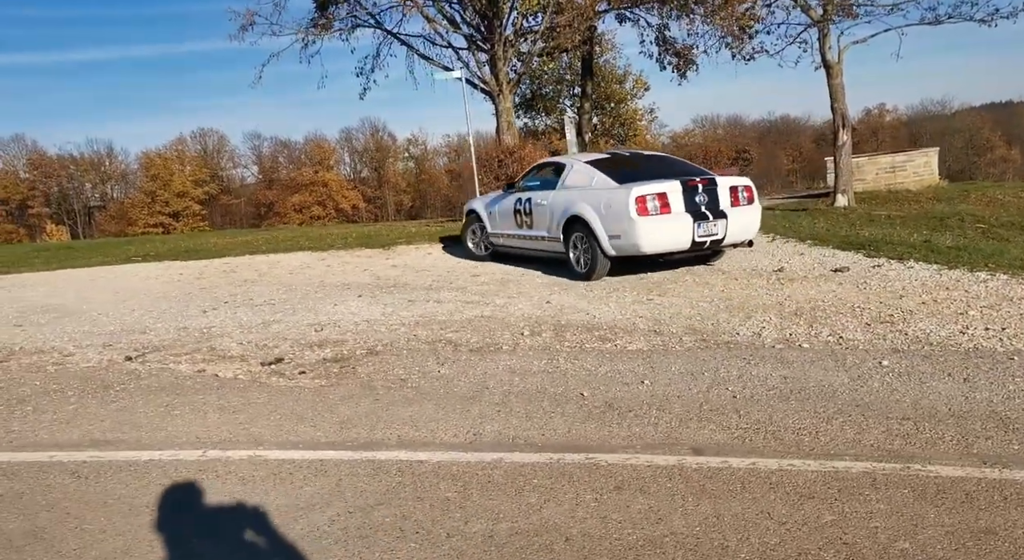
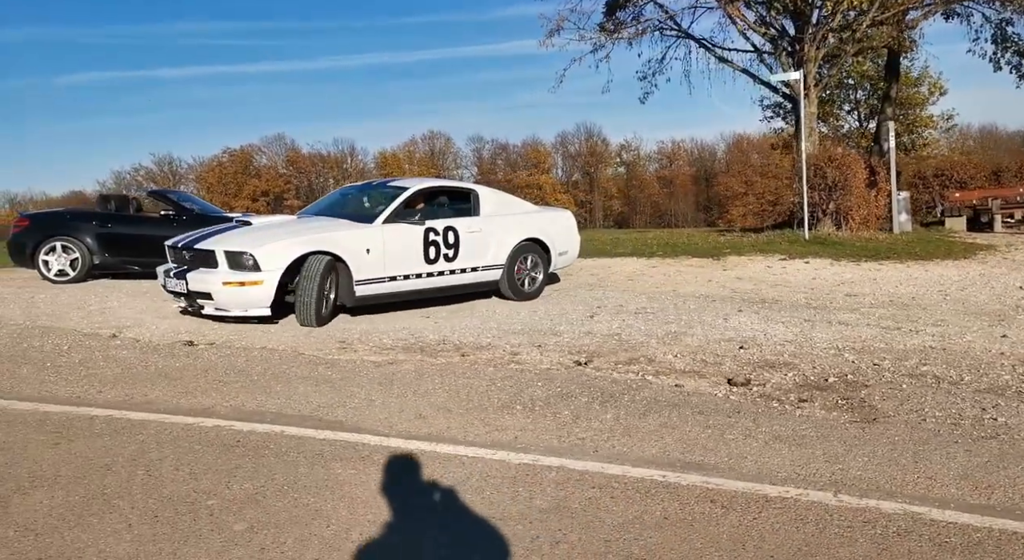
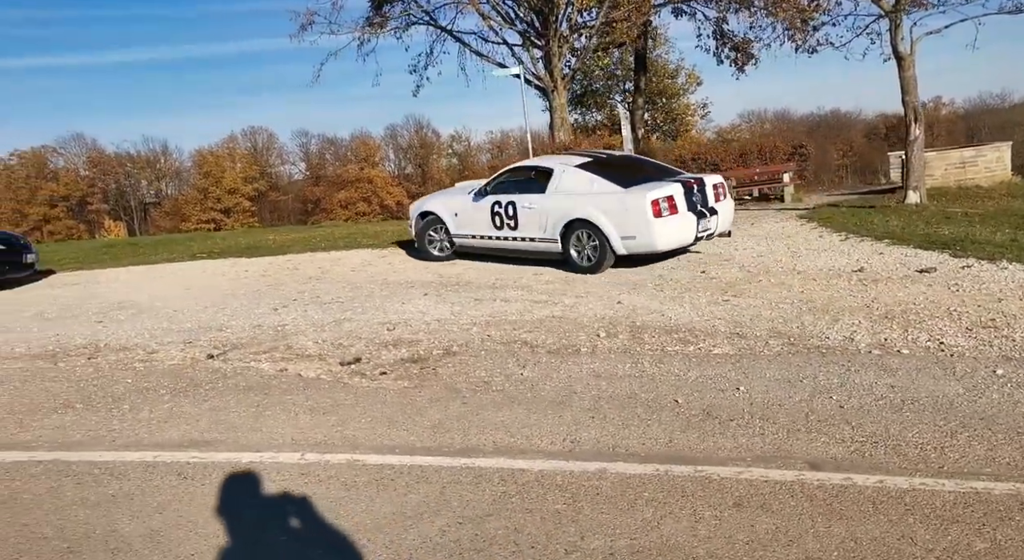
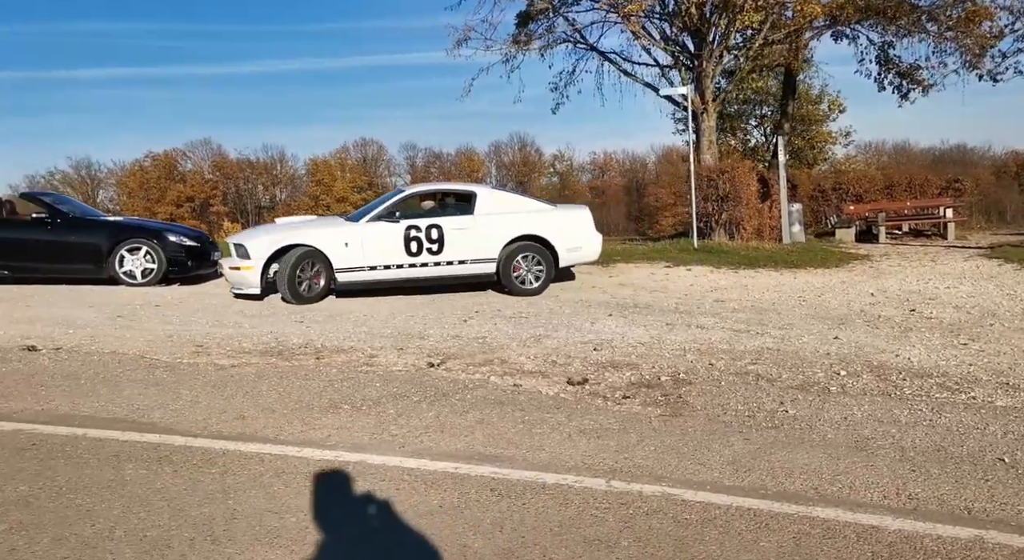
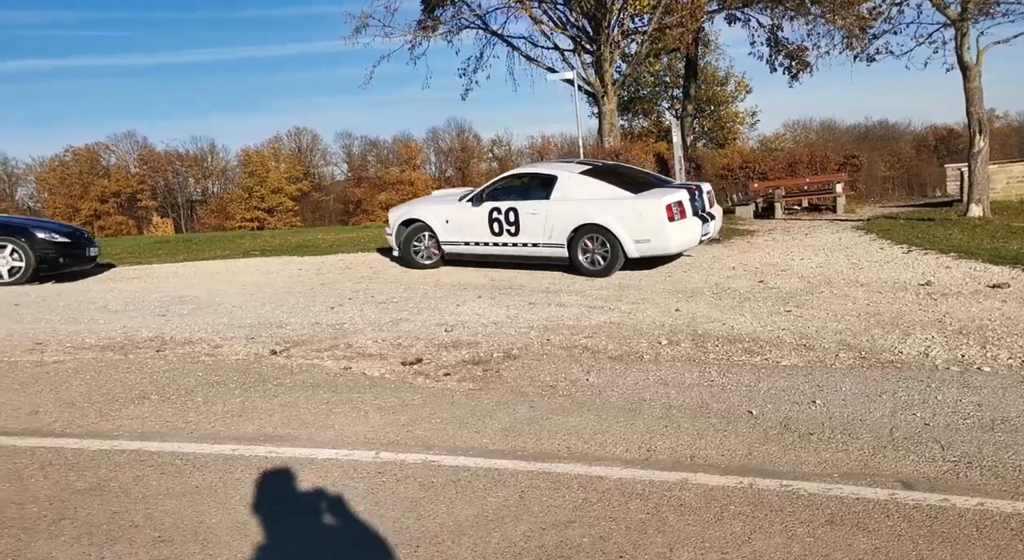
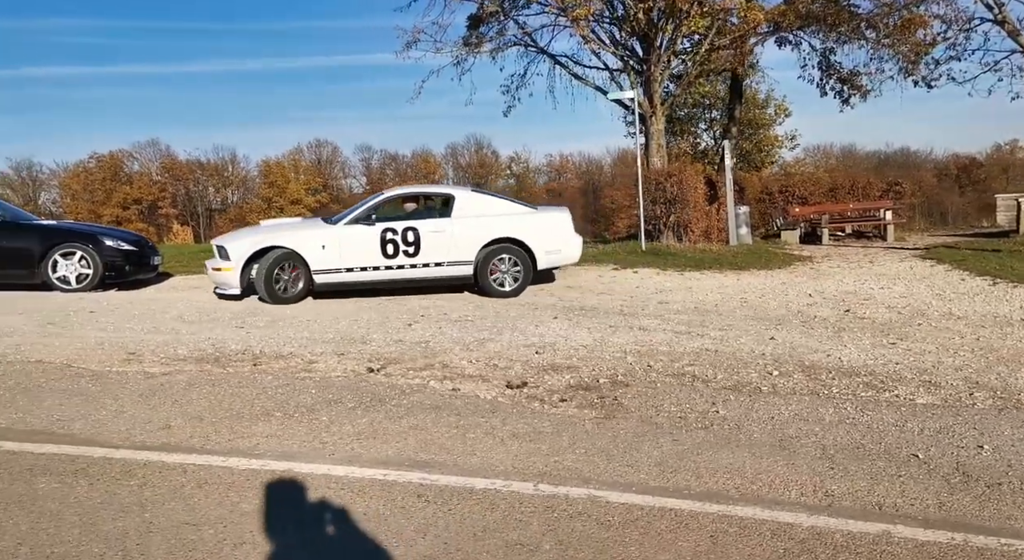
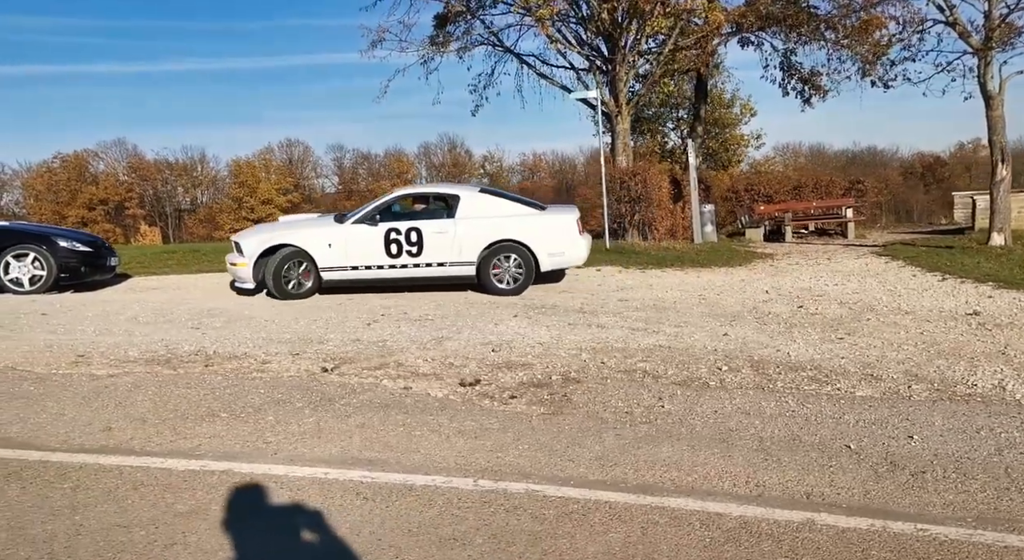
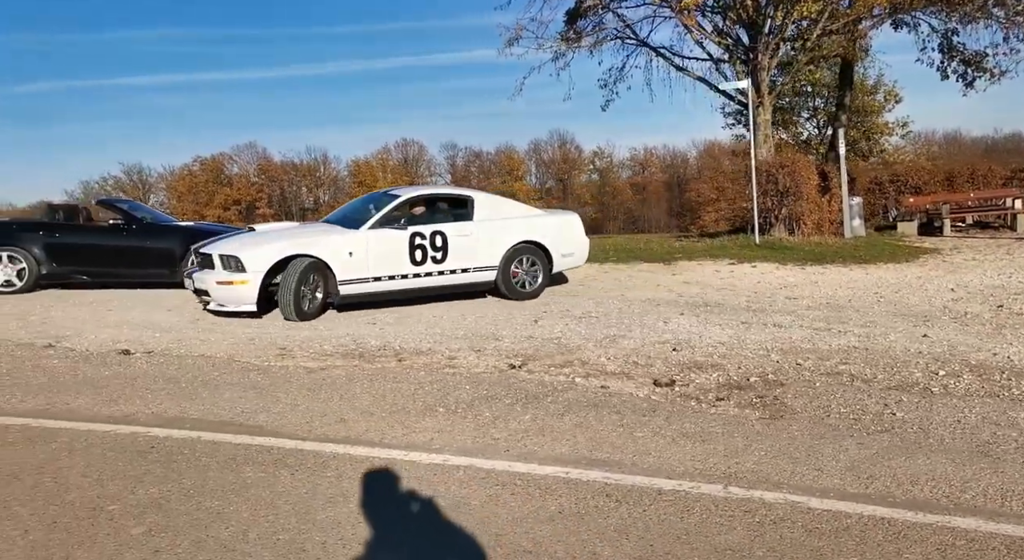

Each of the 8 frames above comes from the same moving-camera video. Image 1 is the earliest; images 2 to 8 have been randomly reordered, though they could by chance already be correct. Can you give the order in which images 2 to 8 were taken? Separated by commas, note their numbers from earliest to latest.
3, 5, 7, 6, 4, 8, 2
